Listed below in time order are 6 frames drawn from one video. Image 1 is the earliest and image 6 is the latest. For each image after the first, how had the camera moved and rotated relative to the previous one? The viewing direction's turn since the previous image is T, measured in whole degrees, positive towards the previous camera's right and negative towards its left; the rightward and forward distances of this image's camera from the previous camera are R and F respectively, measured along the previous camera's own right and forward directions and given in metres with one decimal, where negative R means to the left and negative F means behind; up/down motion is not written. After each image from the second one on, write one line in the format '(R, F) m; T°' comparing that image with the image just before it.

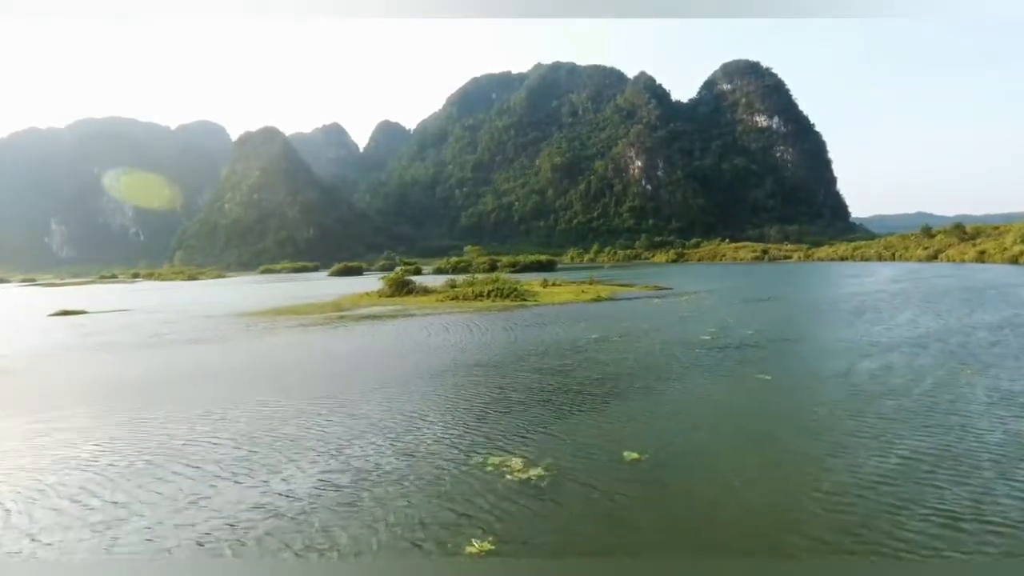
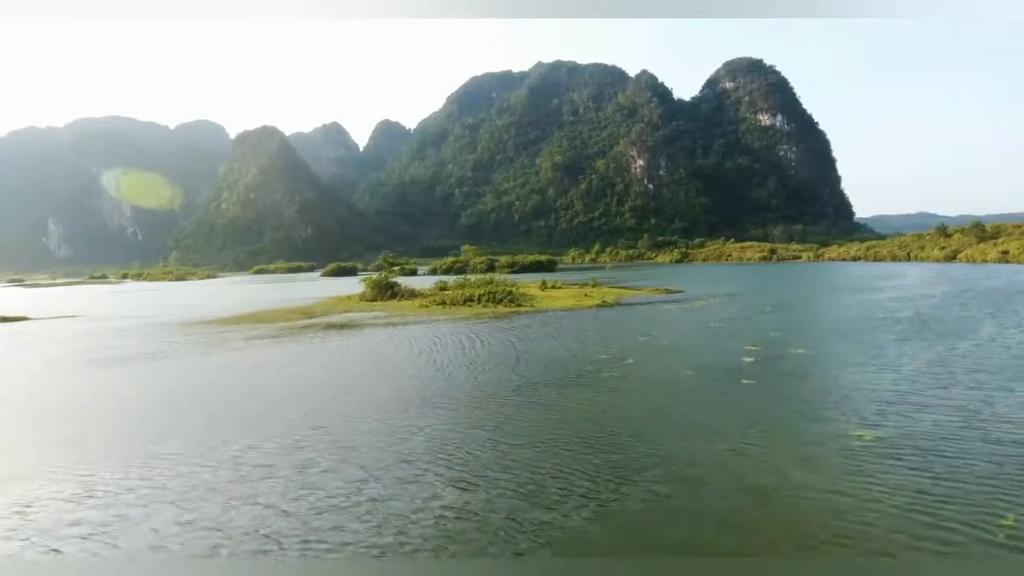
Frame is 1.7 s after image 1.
(+0.1, +1.4) m; 0°
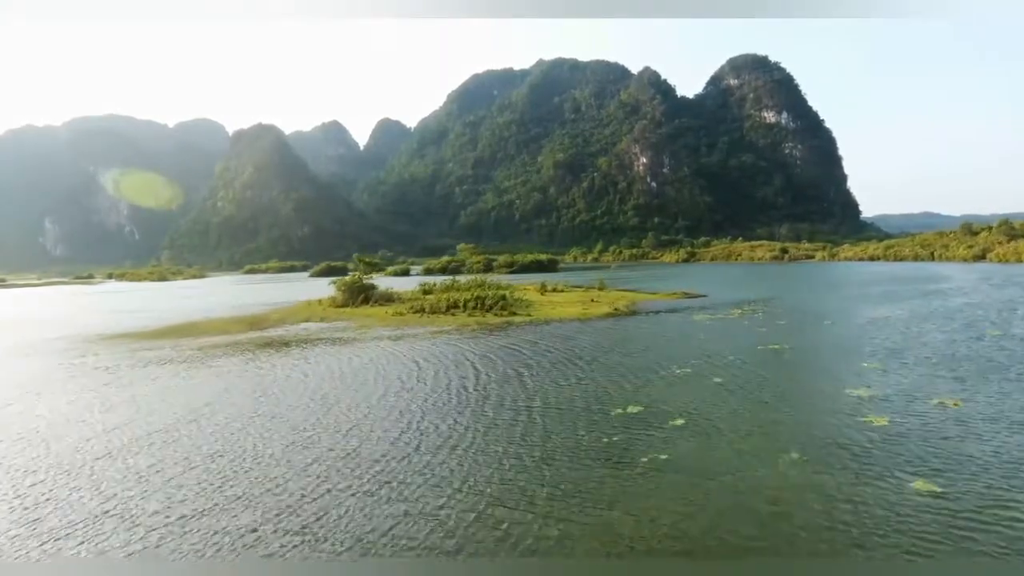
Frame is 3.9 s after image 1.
(+0.1, +2.0) m; 0°
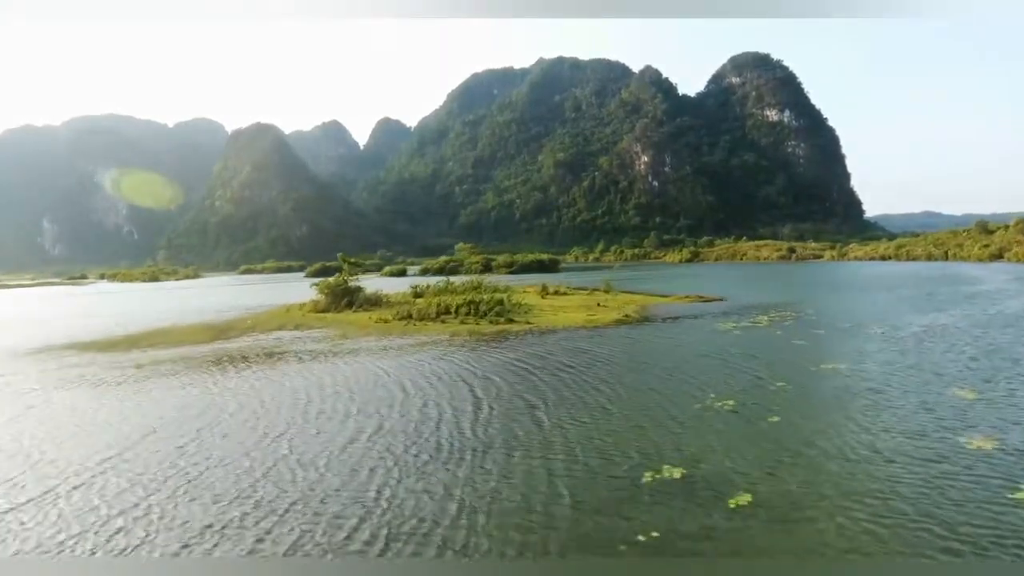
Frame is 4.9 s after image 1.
(0.0, +1.0) m; 0°
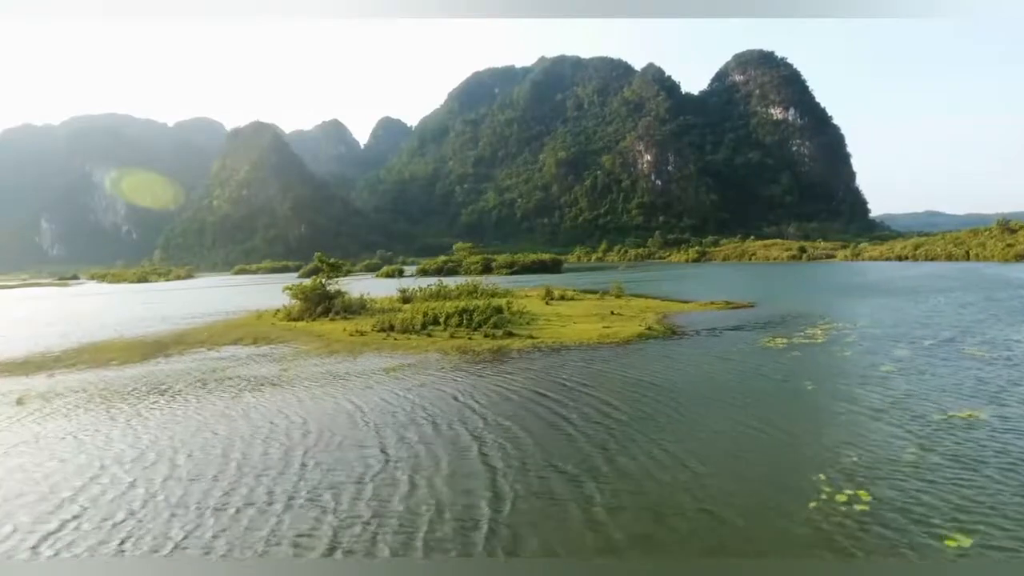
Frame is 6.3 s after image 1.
(0.0, +1.4) m; 0°
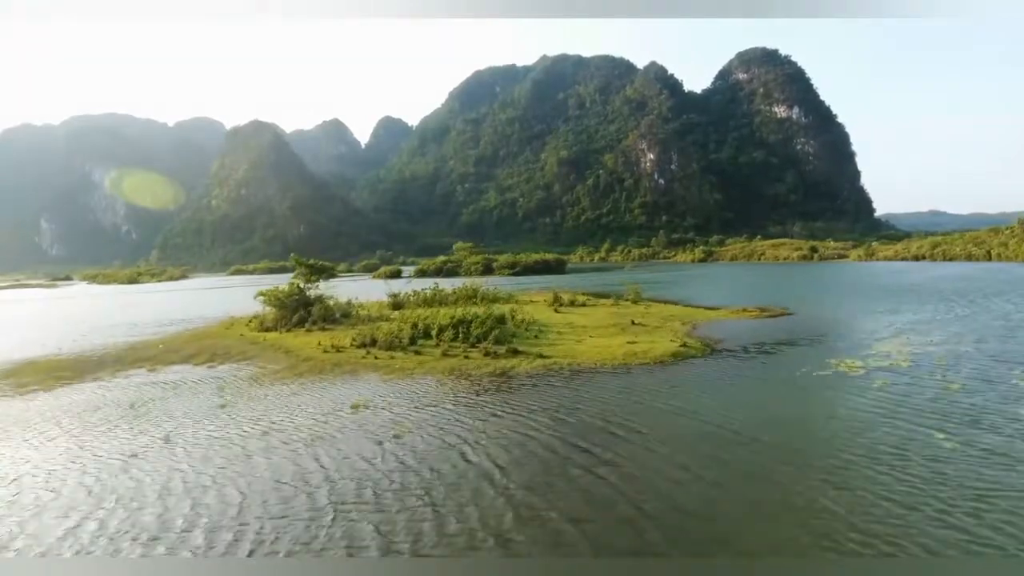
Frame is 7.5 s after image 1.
(0.0, +1.2) m; 0°
